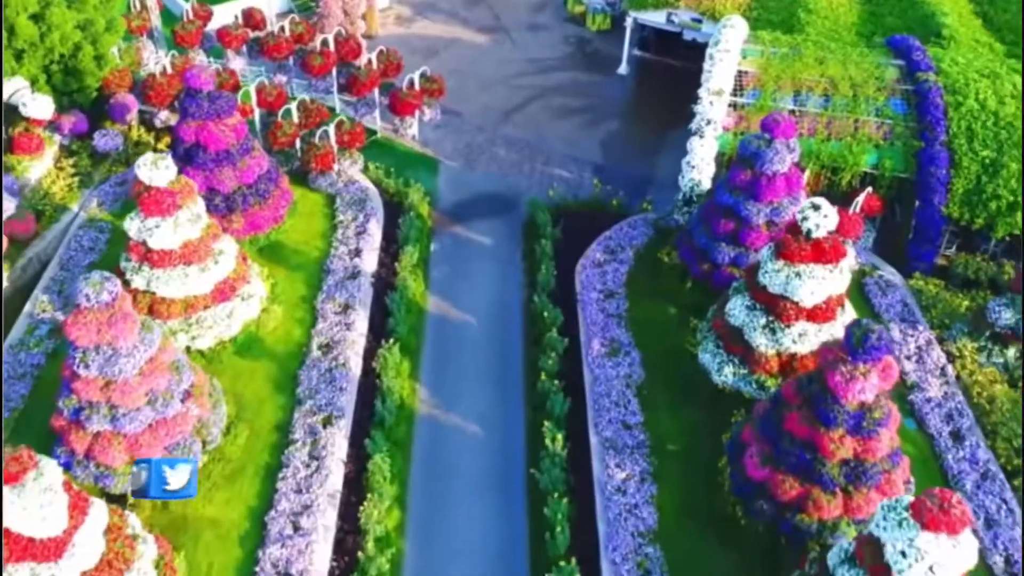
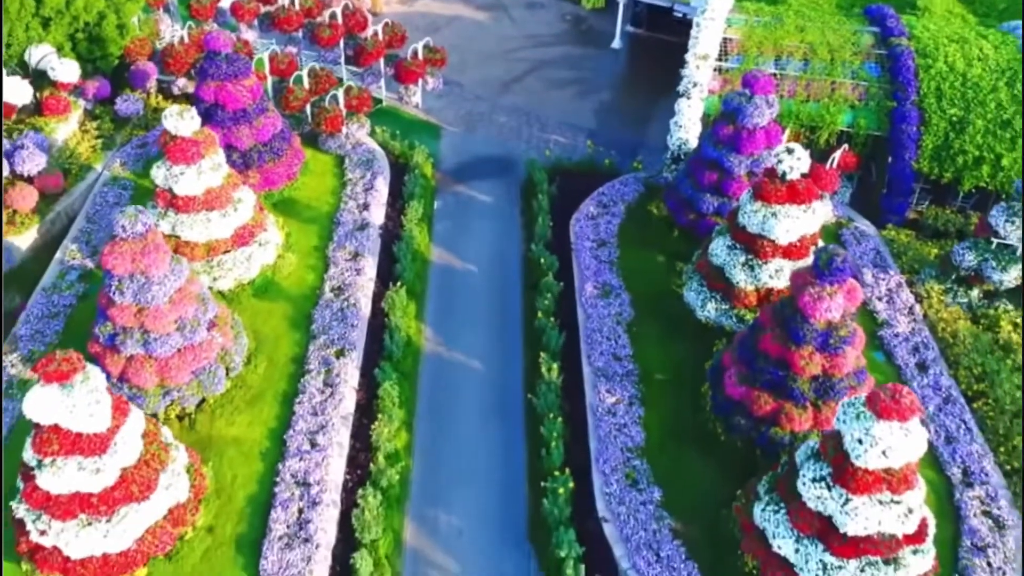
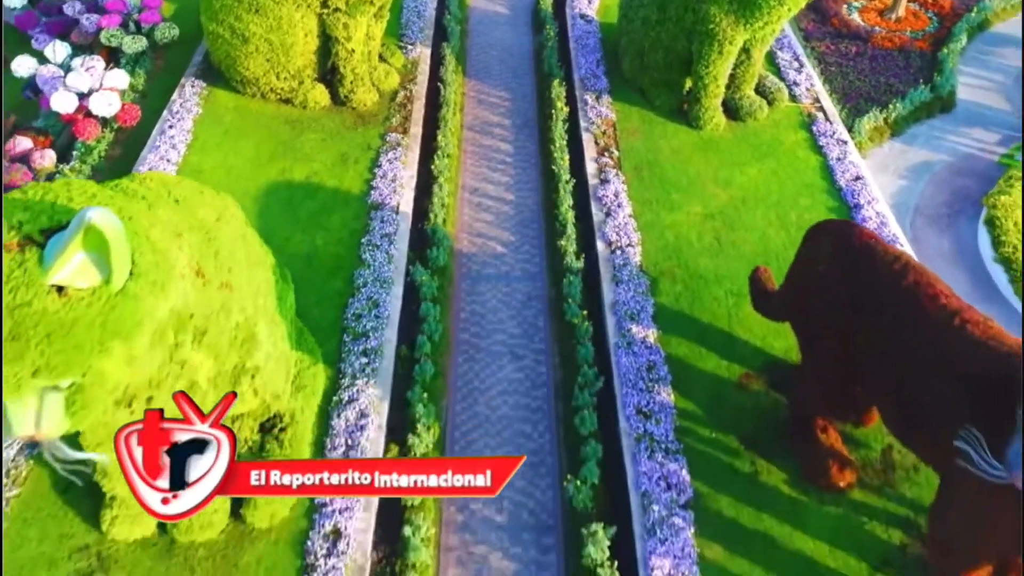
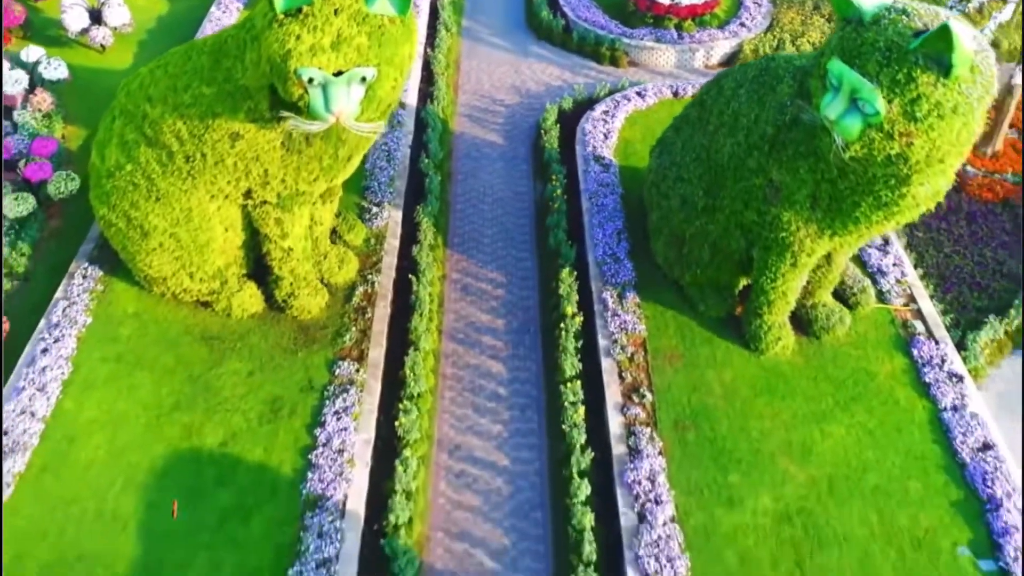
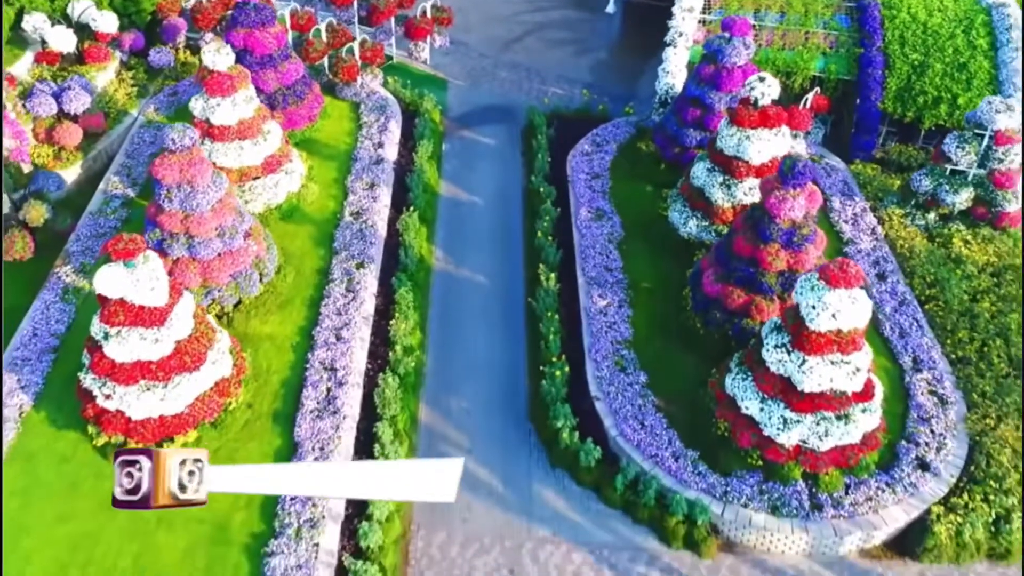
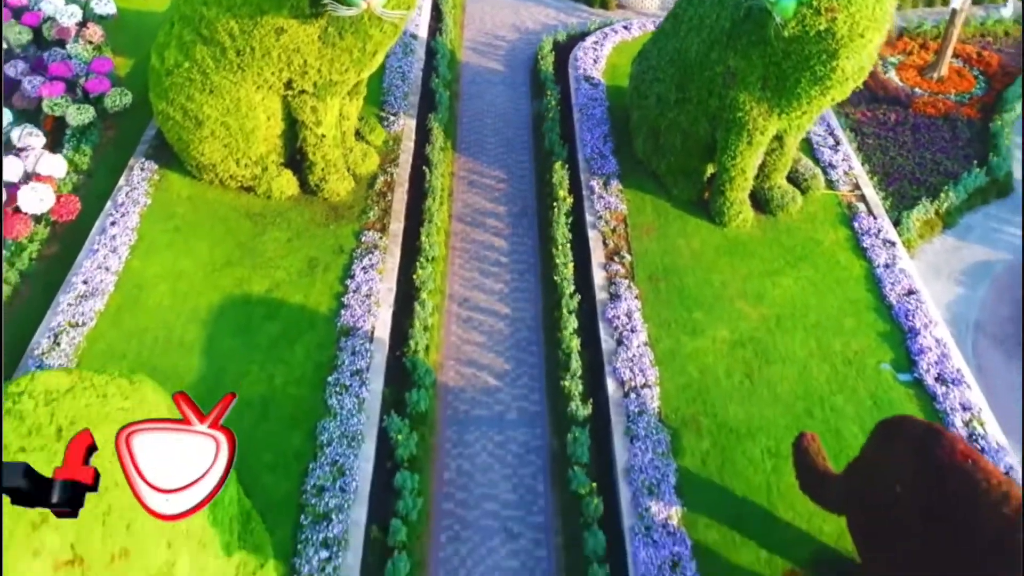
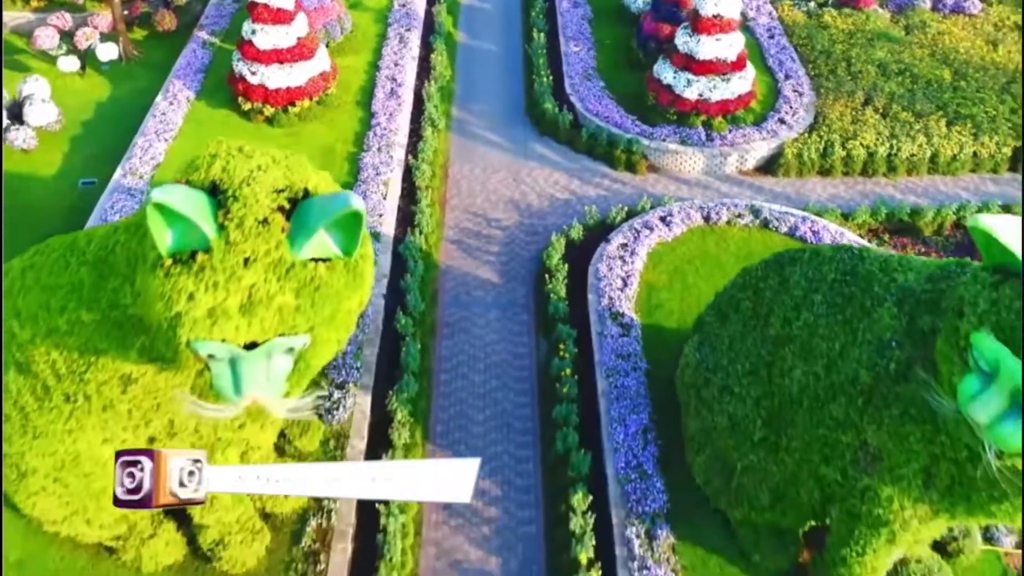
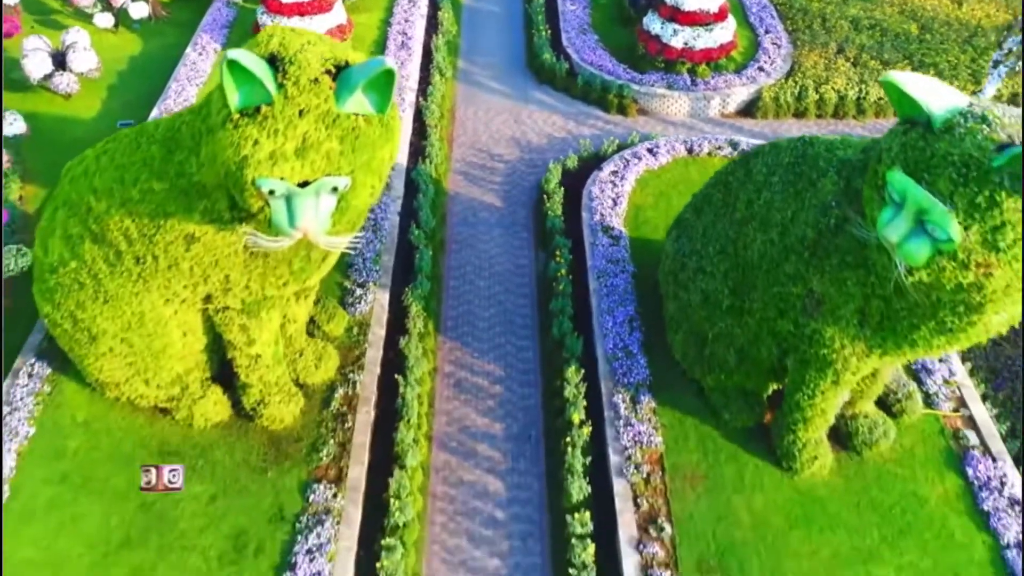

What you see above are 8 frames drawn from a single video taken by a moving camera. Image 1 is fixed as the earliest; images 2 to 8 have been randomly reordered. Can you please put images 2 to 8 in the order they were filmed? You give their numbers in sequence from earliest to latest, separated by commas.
2, 5, 7, 8, 4, 6, 3
